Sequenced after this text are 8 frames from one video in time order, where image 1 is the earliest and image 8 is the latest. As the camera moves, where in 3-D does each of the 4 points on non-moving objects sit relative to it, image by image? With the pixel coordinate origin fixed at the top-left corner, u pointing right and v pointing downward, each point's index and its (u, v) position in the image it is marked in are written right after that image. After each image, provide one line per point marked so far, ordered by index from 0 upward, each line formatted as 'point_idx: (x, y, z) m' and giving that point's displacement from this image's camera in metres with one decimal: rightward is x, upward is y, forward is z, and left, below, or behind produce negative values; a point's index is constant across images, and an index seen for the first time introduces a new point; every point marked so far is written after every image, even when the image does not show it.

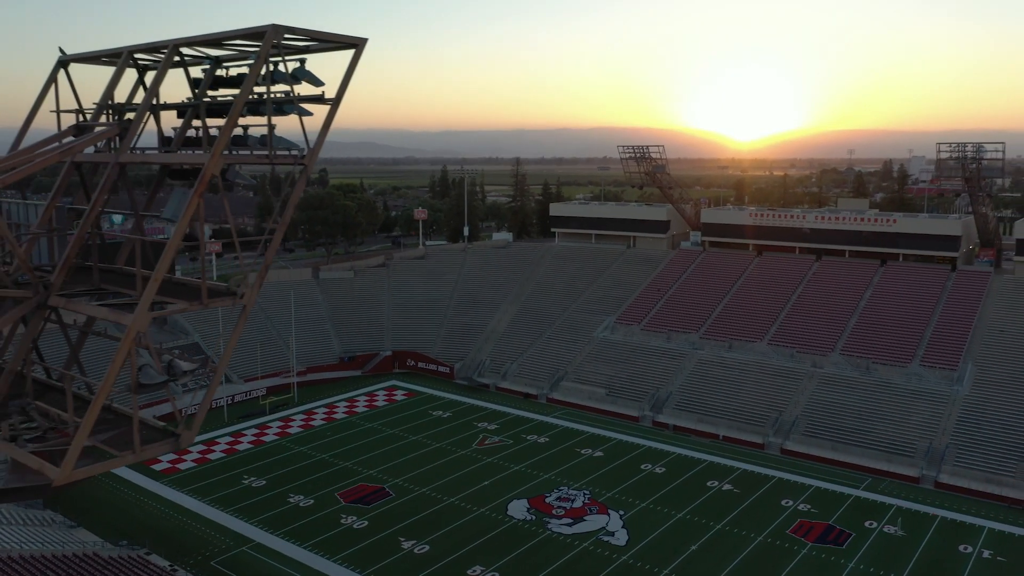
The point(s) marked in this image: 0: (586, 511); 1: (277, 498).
0: (+1.8, -5.5, +19.5) m
1: (-5.8, -5.2, +19.6) m
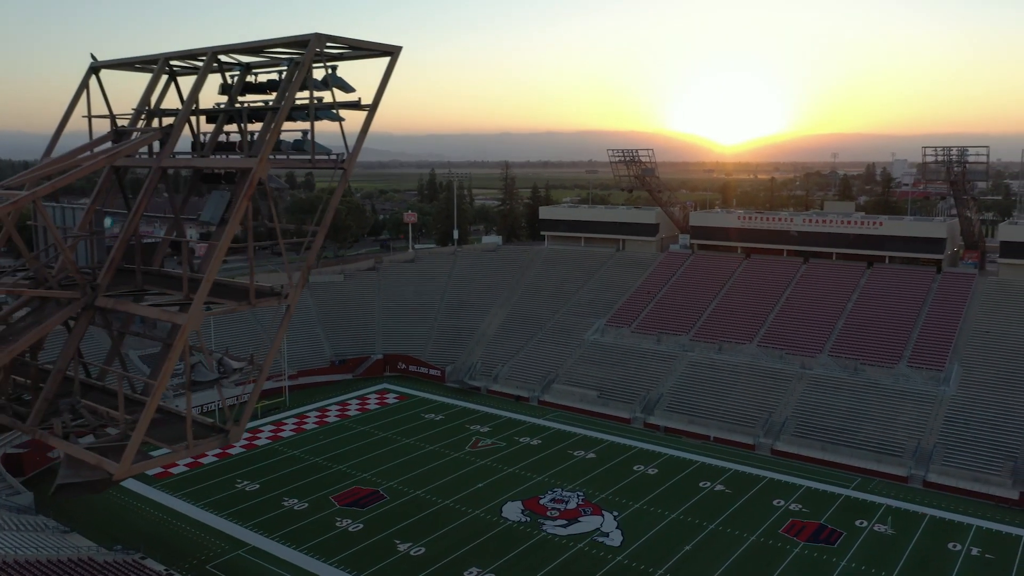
0: (+1.7, -5.5, +19.6) m
1: (-5.9, -5.3, +19.6) m
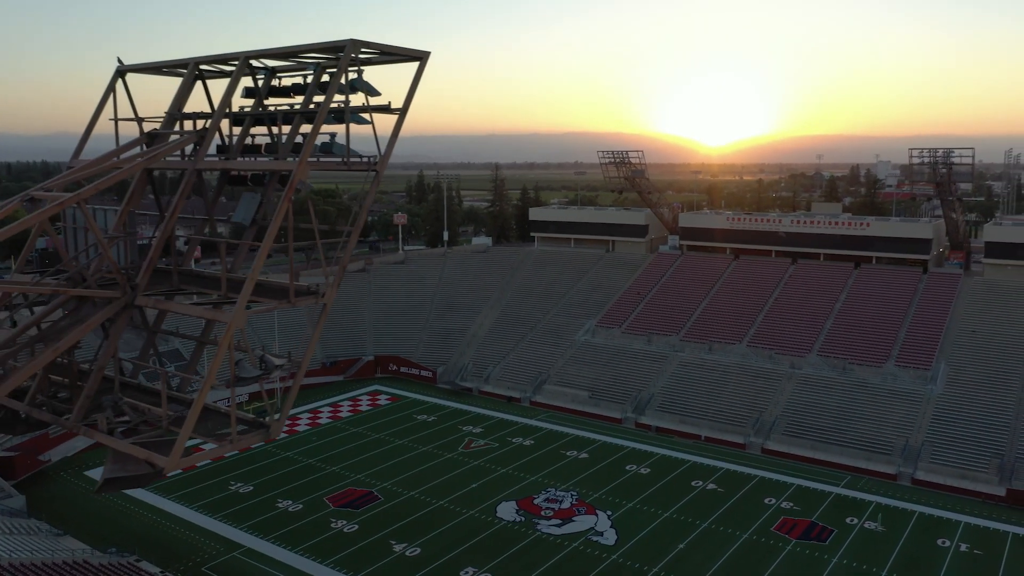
0: (+1.6, -5.6, +19.8) m
1: (-6.1, -5.3, +19.6) m
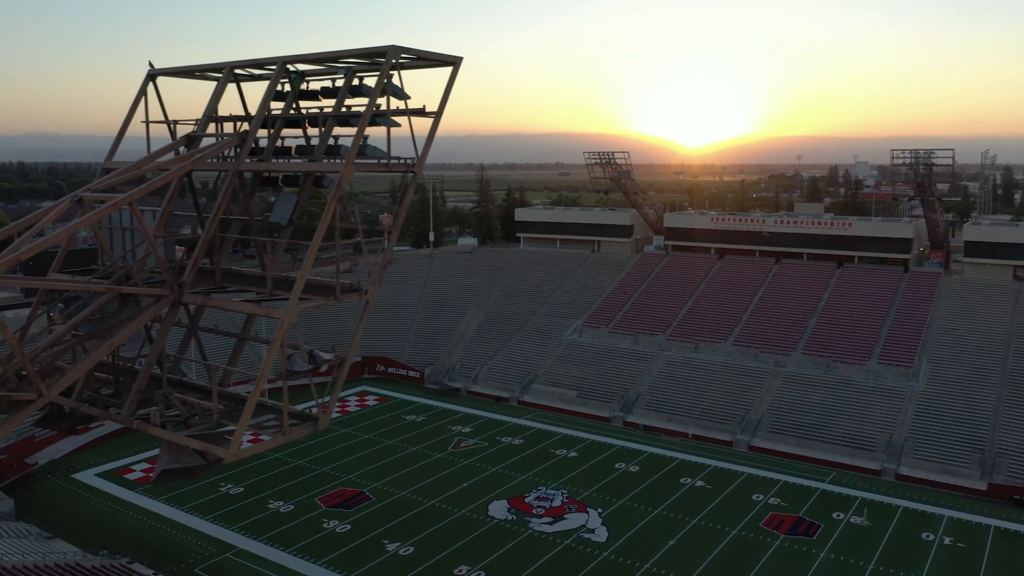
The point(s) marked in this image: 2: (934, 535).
0: (+1.3, -5.6, +19.9) m
1: (-6.3, -5.3, +19.6) m
2: (+9.9, -5.8, +18.5) m
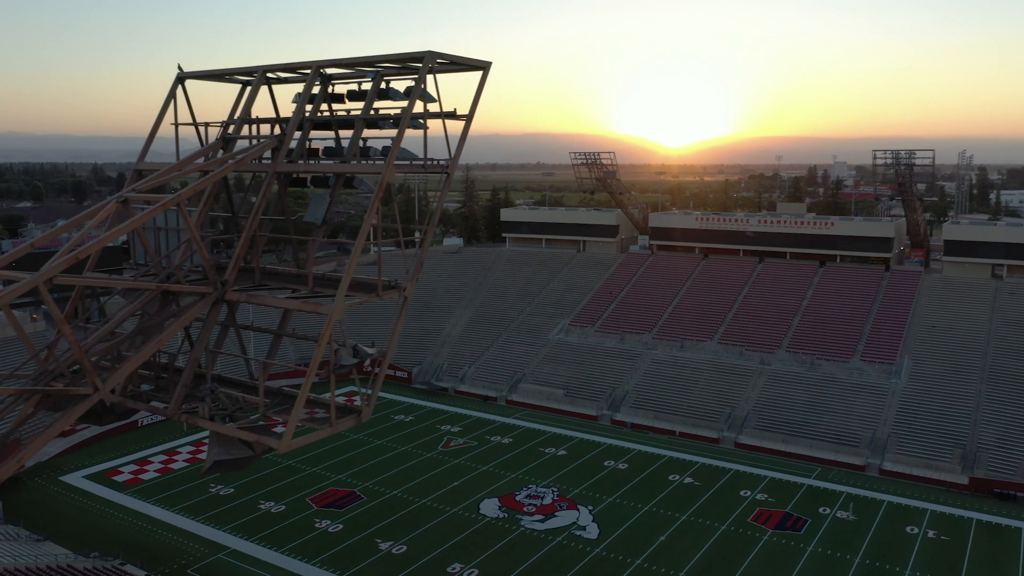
0: (+1.1, -5.5, +20.1) m
1: (-6.5, -5.4, +19.6) m
2: (+9.7, -5.7, +18.9) m
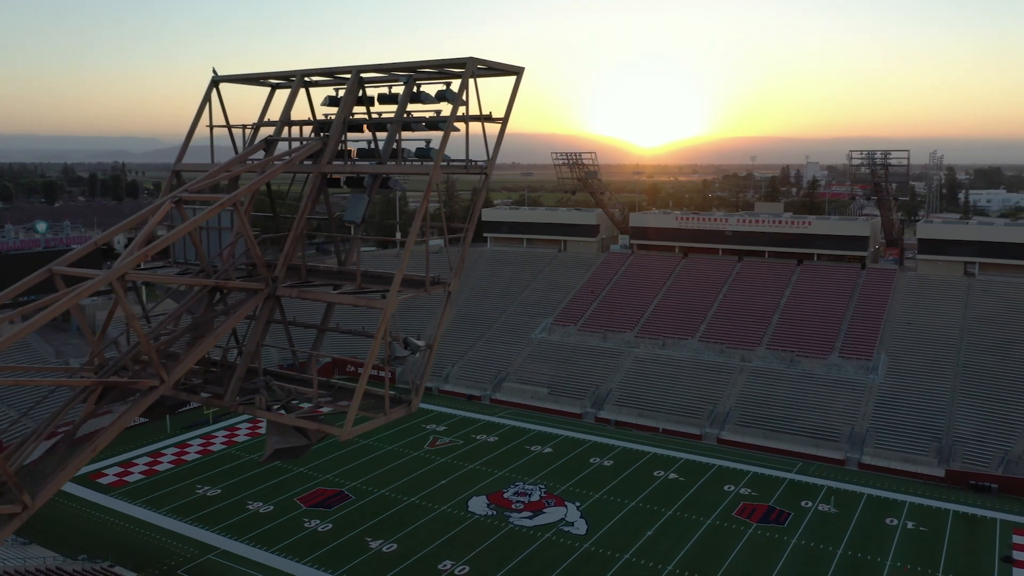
0: (+0.8, -5.5, +20.3) m
1: (-6.8, -5.4, +19.5) m
2: (+9.4, -5.7, +19.3) m
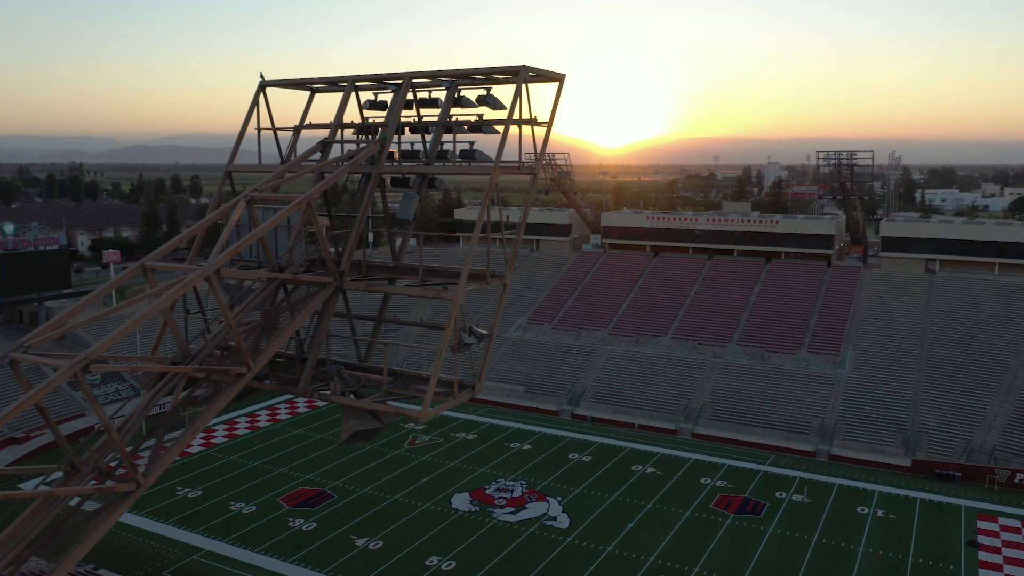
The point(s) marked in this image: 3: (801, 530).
0: (+0.4, -5.5, +20.6) m
1: (-7.2, -5.4, +19.5) m
2: (+9.0, -5.6, +20.0) m
3: (+6.9, -5.7, +18.8) m
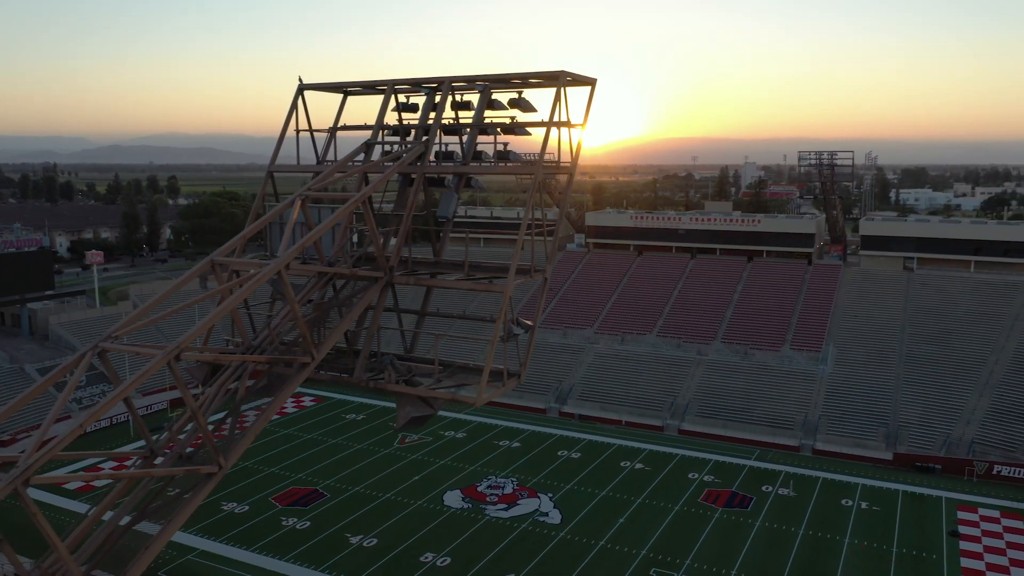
0: (+0.1, -5.5, +20.8) m
1: (-7.4, -5.4, +19.5) m
2: (+8.8, -5.5, +20.4) m
3: (+6.7, -5.7, +19.2) m
